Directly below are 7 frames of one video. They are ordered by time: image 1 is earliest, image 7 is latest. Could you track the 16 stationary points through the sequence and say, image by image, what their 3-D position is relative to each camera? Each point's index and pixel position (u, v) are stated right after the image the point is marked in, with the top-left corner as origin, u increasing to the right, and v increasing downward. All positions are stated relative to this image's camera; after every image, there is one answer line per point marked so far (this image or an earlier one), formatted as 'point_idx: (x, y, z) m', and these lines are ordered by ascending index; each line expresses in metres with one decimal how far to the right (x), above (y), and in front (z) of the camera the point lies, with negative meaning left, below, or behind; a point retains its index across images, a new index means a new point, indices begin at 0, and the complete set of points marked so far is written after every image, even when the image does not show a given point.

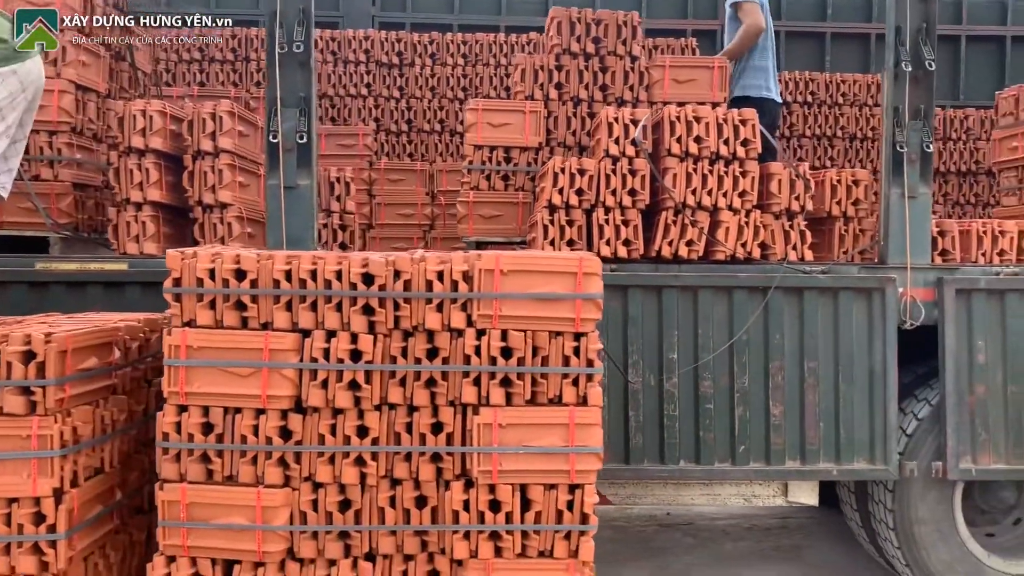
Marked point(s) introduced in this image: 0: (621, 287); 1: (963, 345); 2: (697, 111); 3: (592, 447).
0: (+0.5, 0.0, +4.3) m
1: (+2.2, -0.3, +4.3) m
2: (+0.9, +0.9, +4.4) m
3: (+0.3, -0.5, +2.8) m
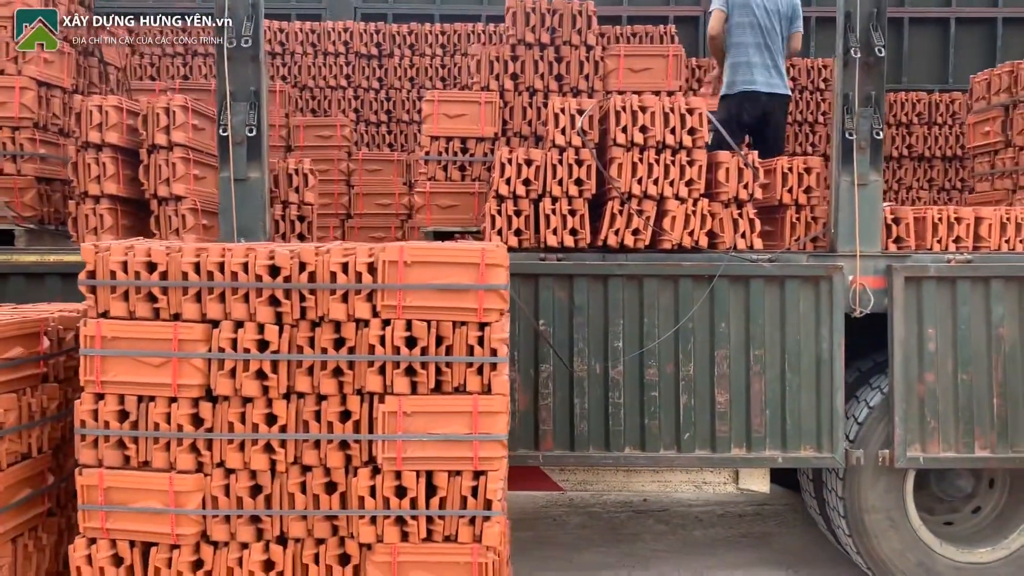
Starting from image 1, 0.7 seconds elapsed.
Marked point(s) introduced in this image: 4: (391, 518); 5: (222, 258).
0: (+0.3, +0.1, +4.3) m
1: (+1.9, -0.2, +4.3) m
2: (+0.6, +0.9, +4.4) m
3: (-0.1, -0.5, +2.9) m
4: (-0.4, -0.8, +2.9) m
5: (-0.9, +0.1, +2.9) m
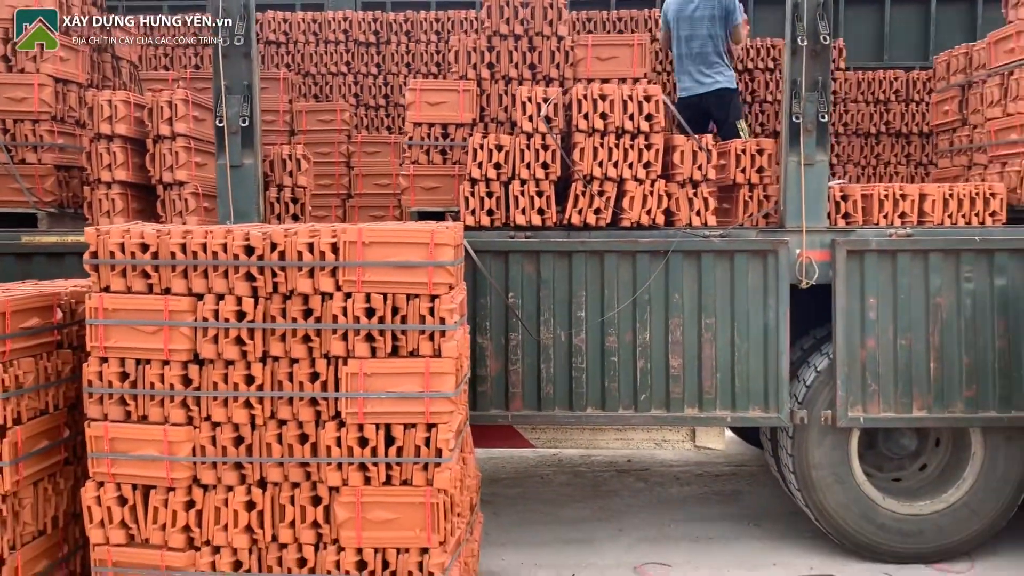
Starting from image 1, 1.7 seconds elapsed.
0: (+0.1, +0.2, +4.7) m
1: (+1.8, -0.1, +4.7) m
2: (+0.5, +1.1, +4.8) m
3: (-0.3, -0.4, +3.3) m
4: (-0.6, -0.7, +3.4) m
5: (-1.1, +0.2, +3.3) m
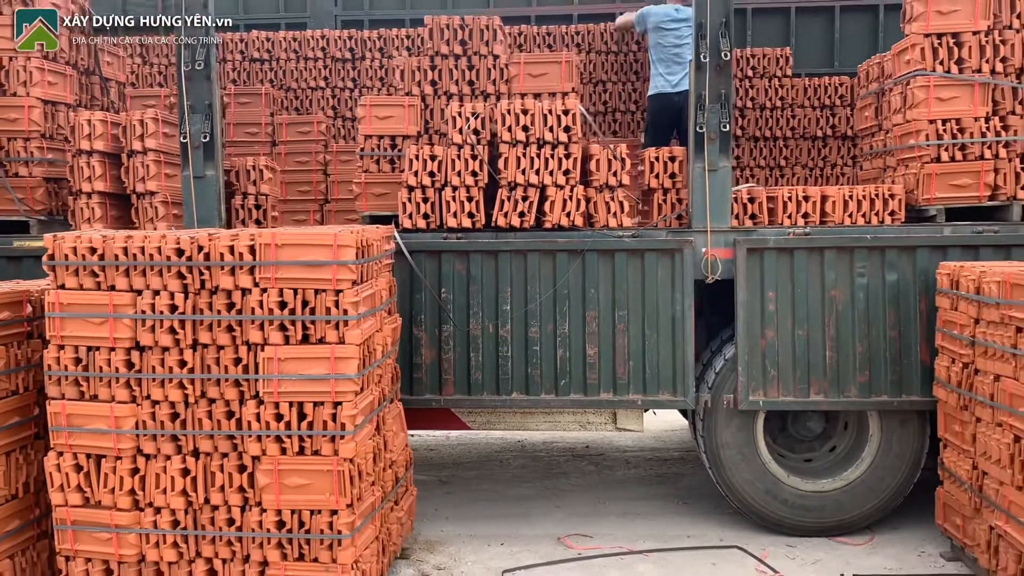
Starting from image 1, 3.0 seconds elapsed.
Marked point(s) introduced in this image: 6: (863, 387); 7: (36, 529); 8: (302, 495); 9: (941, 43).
0: (-0.3, +0.2, +5.2) m
1: (+1.4, 0.0, +5.1) m
2: (+0.1, +1.1, +5.3) m
3: (-0.7, -0.4, +3.8) m
4: (-1.0, -0.7, +3.9) m
5: (-1.6, +0.2, +3.9) m
6: (+2.0, -0.6, +5.1) m
7: (-2.3, -1.2, +4.3) m
8: (-0.9, -0.9, +3.9) m
9: (+2.5, +1.4, +5.2) m
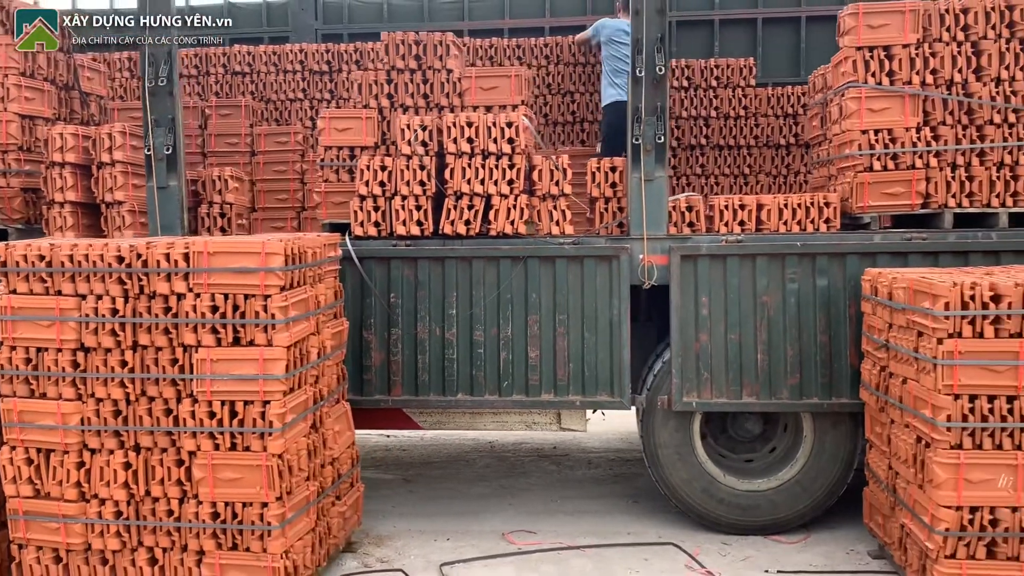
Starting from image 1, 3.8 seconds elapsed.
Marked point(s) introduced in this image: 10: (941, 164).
0: (-0.6, +0.2, +5.4) m
1: (+1.0, -0.1, +5.3) m
2: (-0.3, +1.1, +5.5) m
3: (-1.1, -0.4, +4.1) m
4: (-1.4, -0.7, +4.2) m
5: (-2.0, +0.2, +4.2) m
6: (+1.6, -0.6, +5.2) m
7: (-2.6, -1.2, +4.6) m
8: (-1.3, -0.9, +4.2) m
9: (+2.2, +1.4, +5.3) m
10: (+2.6, +0.7, +5.3) m
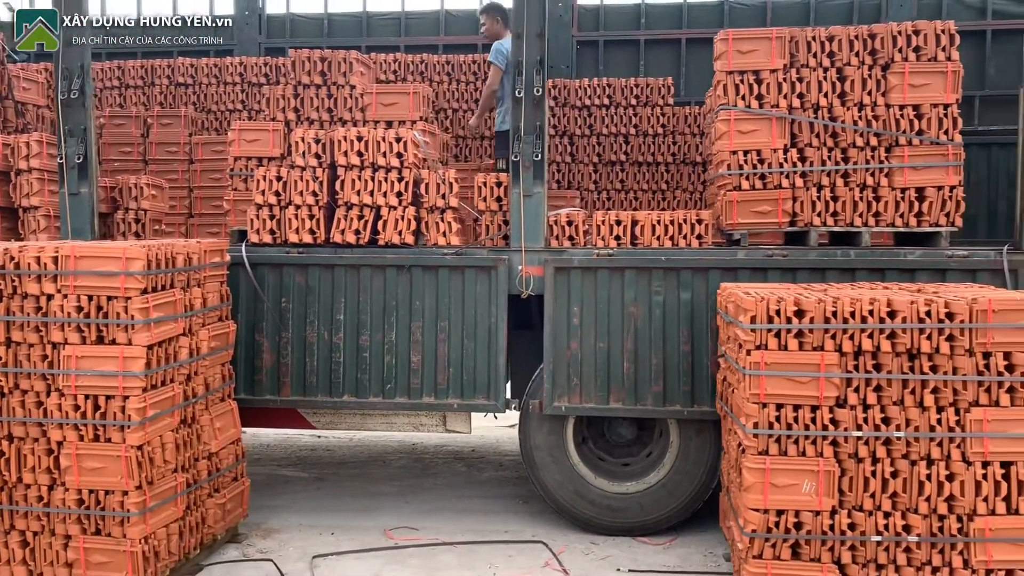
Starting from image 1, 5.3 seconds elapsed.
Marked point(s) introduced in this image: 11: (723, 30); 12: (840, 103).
0: (-1.3, +0.1, +5.7) m
1: (+0.3, -0.1, +5.5) m
2: (-1.0, +1.0, +5.8) m
3: (-1.9, -0.4, +4.4) m
4: (-2.2, -0.7, +4.5) m
5: (-2.7, +0.2, +4.5) m
6: (+0.9, -0.7, +5.5) m
7: (-3.4, -1.2, +4.9) m
8: (-2.1, -0.9, +4.4) m
9: (+1.4, +1.3, +5.6) m
10: (+1.8, +0.6, +5.5) m
11: (+1.3, +1.6, +5.6) m
12: (+2.0, +1.1, +5.5) m
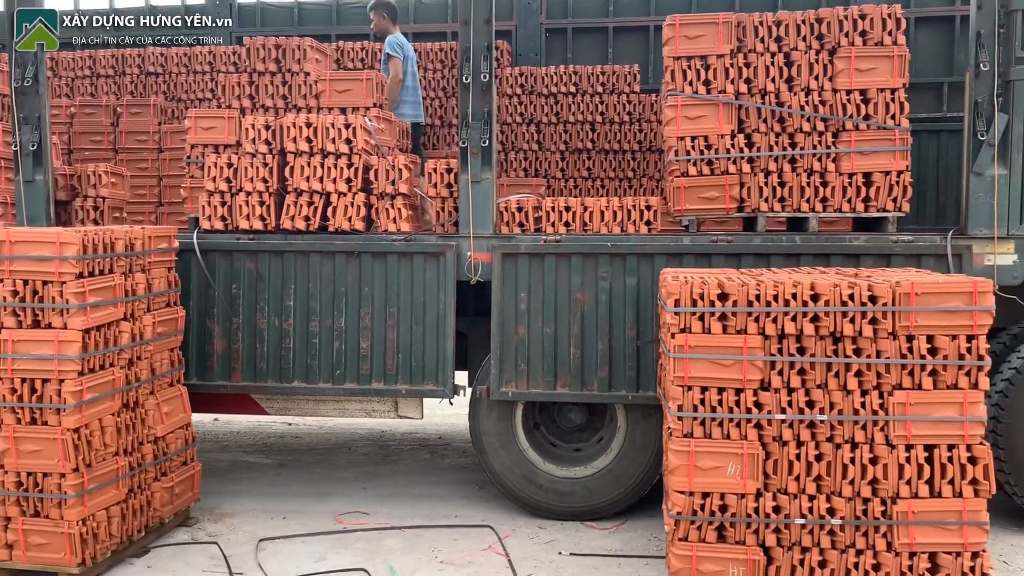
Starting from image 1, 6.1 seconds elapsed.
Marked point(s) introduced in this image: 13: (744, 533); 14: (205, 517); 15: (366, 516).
0: (-1.7, +0.2, +5.7) m
1: (0.0, -0.1, +5.5) m
2: (-1.3, +1.1, +5.8) m
3: (-2.2, -0.3, +4.4) m
4: (-2.5, -0.6, +4.5) m
5: (-3.1, +0.3, +4.5) m
6: (+0.6, -0.6, +5.5) m
7: (-3.8, -1.1, +5.0) m
8: (-2.4, -0.9, +4.5) m
9: (+1.1, +1.4, +5.6) m
10: (+1.5, +0.7, +5.5) m
11: (+1.0, +1.7, +5.6) m
12: (+1.7, +1.2, +5.5) m
13: (+1.1, -1.1, +4.1) m
14: (-2.0, -1.5, +5.7) m
15: (-0.9, -1.5, +5.8) m
